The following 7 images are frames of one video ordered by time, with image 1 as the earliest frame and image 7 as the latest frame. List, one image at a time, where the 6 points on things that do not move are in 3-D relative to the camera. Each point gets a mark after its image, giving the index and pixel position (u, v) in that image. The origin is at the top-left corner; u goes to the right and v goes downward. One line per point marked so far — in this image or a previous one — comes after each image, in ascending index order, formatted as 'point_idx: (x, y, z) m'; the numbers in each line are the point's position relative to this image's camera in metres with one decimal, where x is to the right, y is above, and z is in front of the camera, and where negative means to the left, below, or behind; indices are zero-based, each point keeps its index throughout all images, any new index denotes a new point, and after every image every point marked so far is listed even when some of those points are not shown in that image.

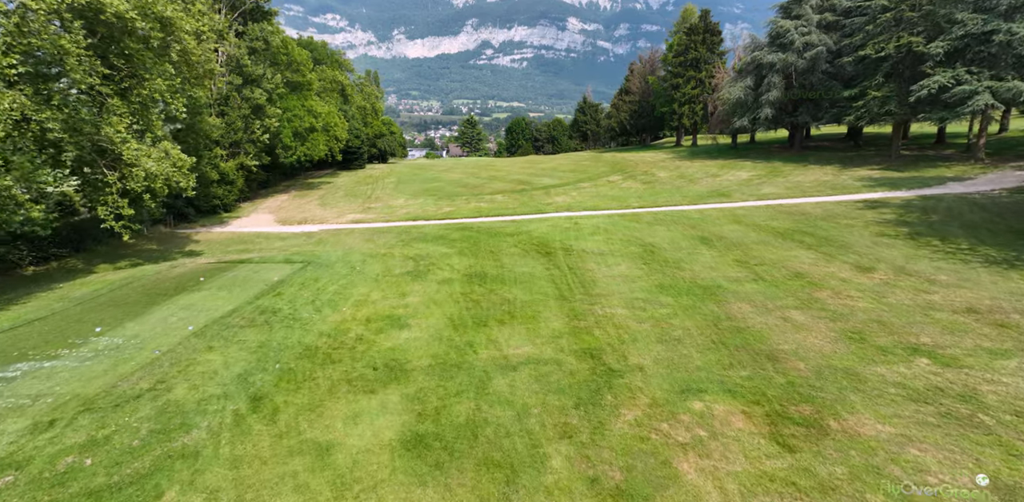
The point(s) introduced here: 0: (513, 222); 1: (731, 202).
0: (0.0, +0.9, +17.9) m
1: (+8.2, +1.8, +18.8) m
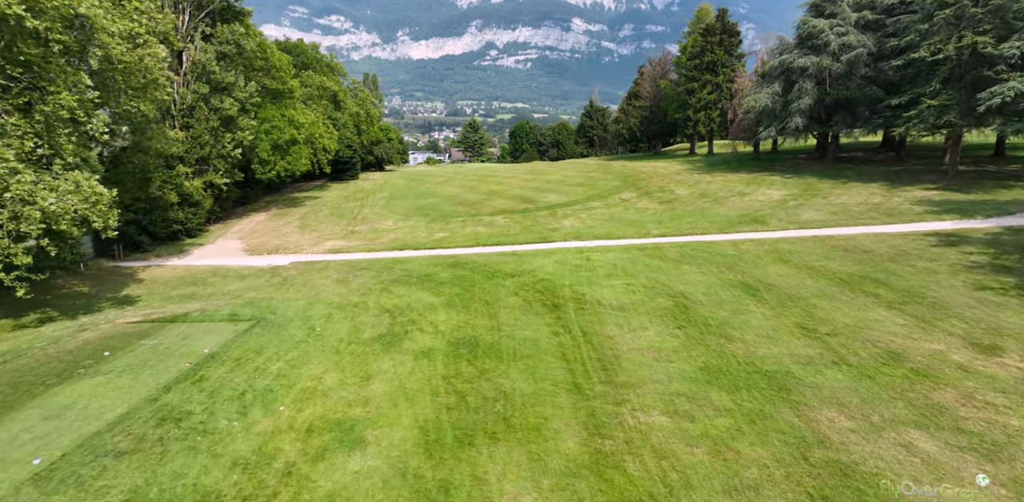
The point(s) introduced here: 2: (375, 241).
0: (0.0, -0.2, +15.3) m
1: (+8.2, +0.7, +16.1) m
2: (-5.2, +0.3, +19.1) m
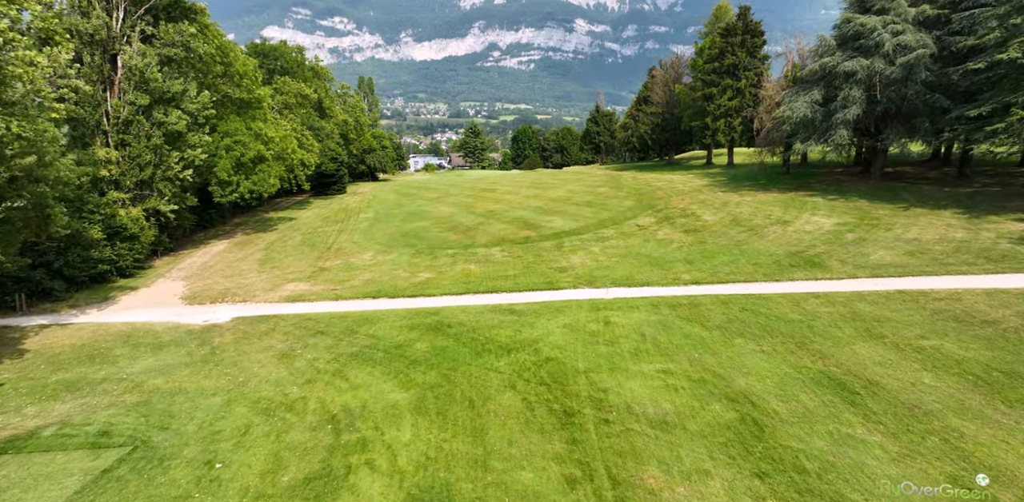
0: (0.0, -1.6, +12.0) m
1: (+8.1, -0.7, +12.8) m
2: (-5.3, -1.0, +15.8) m
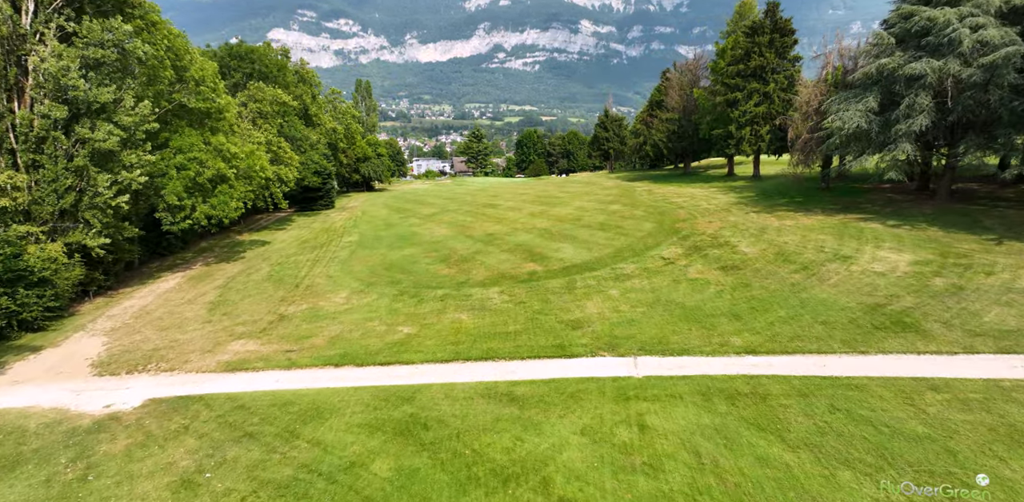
0: (0.0, -2.9, +8.8) m
1: (+8.1, -1.9, +9.5) m
2: (-5.2, -2.3, +12.7) m
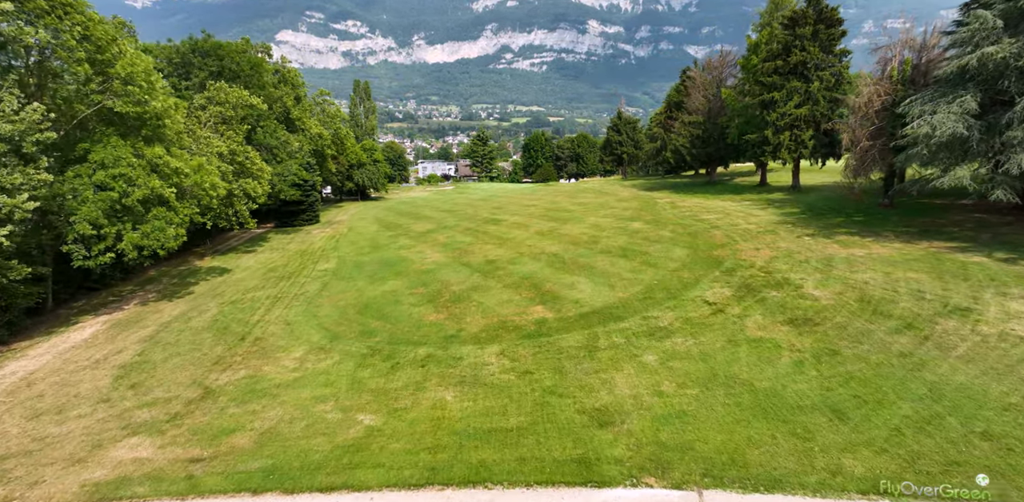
0: (-0.1, -4.0, +5.0) m
1: (+8.1, -3.1, +5.6) m
2: (-5.2, -3.4, +9.0) m
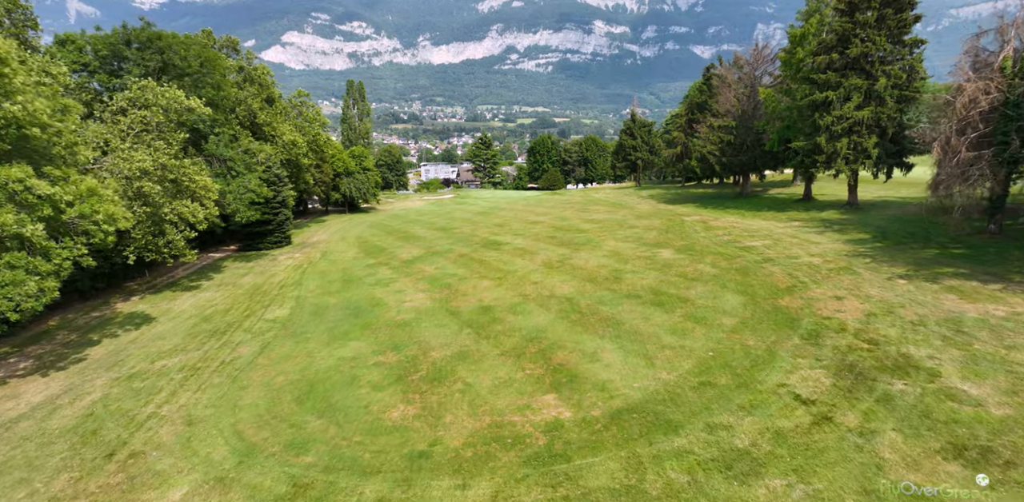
0: (-0.2, -5.3, +0.5) m
1: (+8.0, -4.4, +1.0) m
2: (-5.3, -4.8, +4.5) m
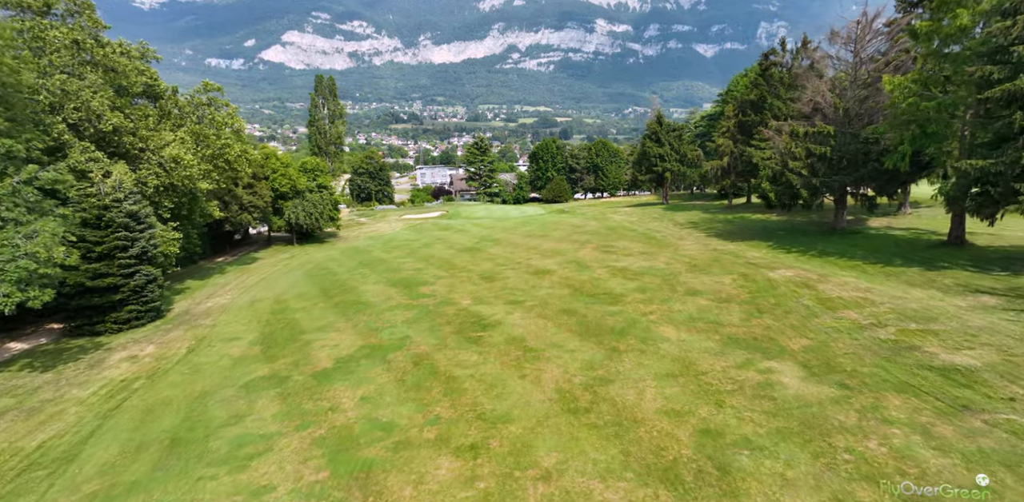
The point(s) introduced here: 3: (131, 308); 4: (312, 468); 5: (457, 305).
0: (-0.5, -8.1, -9.5) m
1: (+7.7, -7.2, -9.0) m
2: (-5.6, -7.5, -5.4) m
3: (-12.1, -2.1, +14.9) m
4: (-3.8, -3.8, +9.4) m
5: (-2.1, -1.7, +18.1) m
